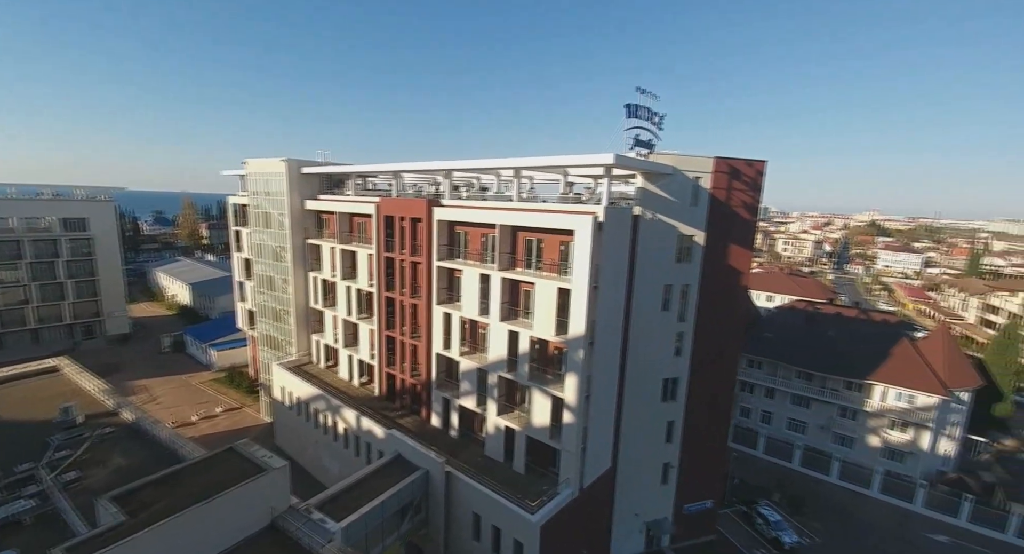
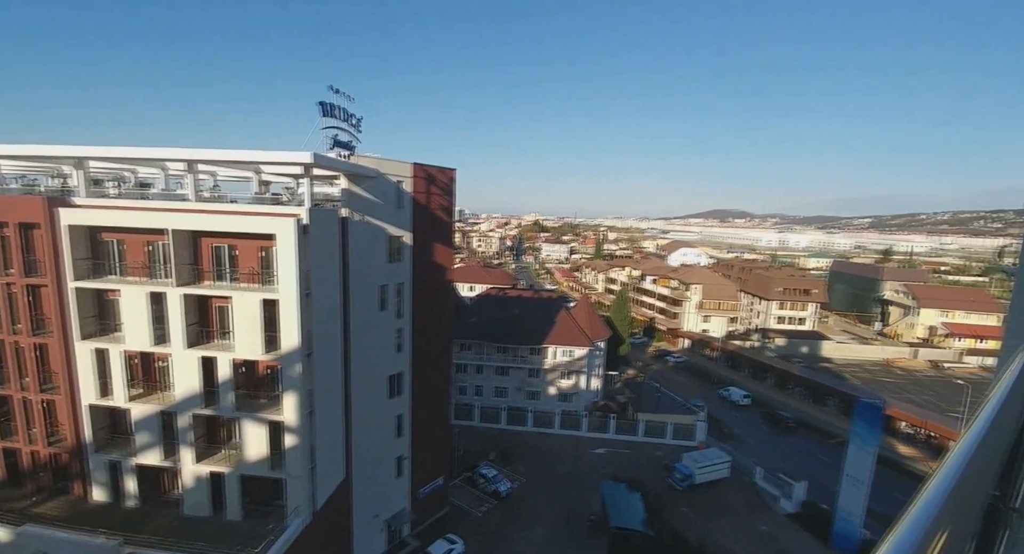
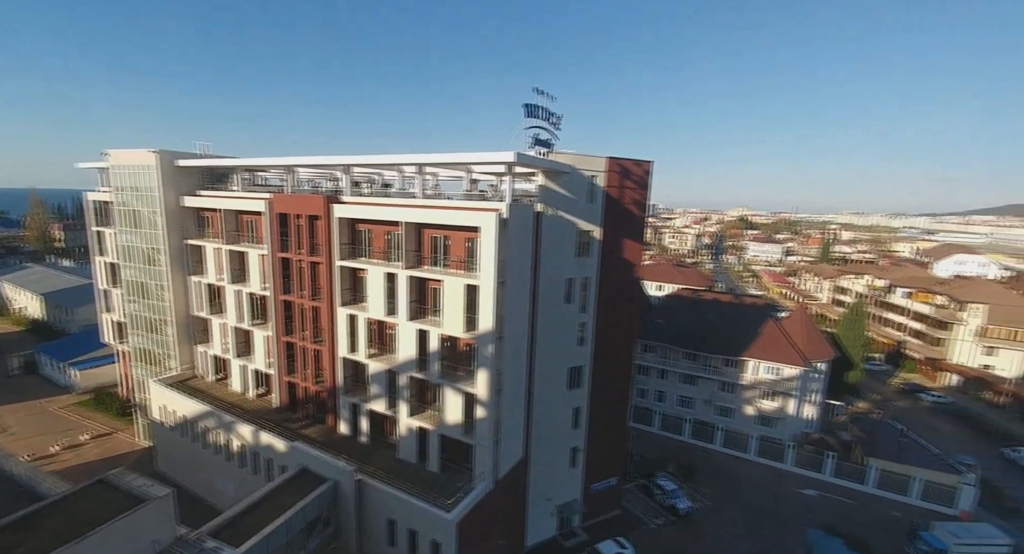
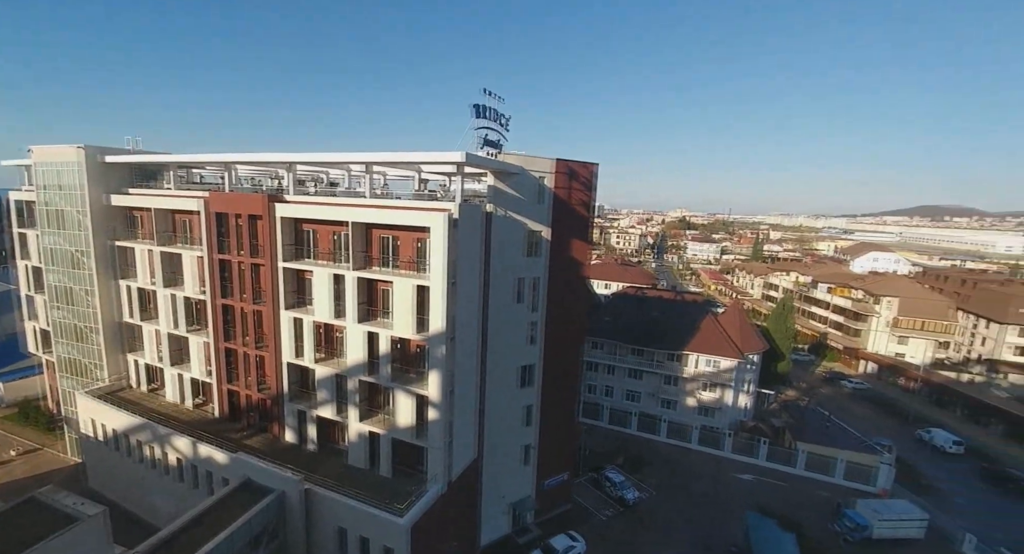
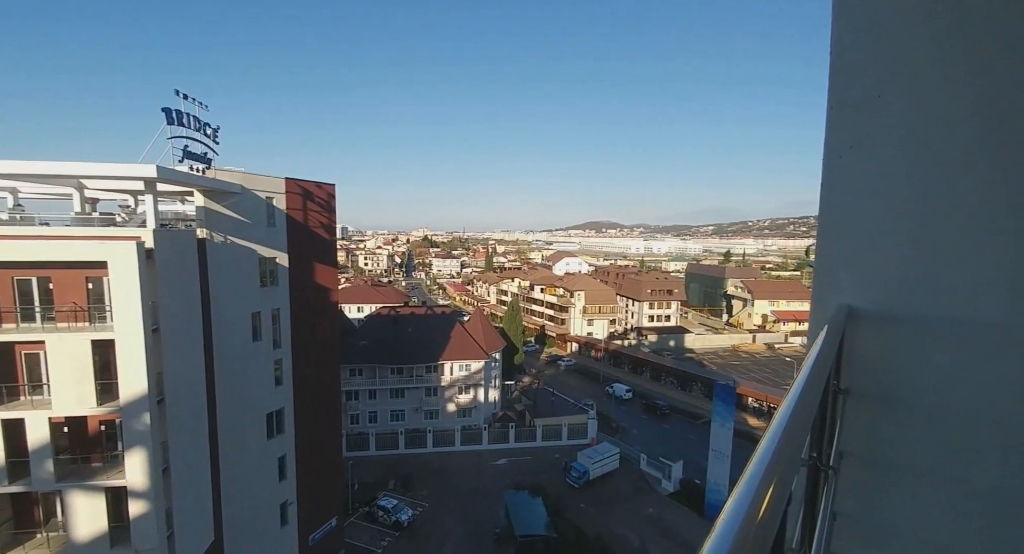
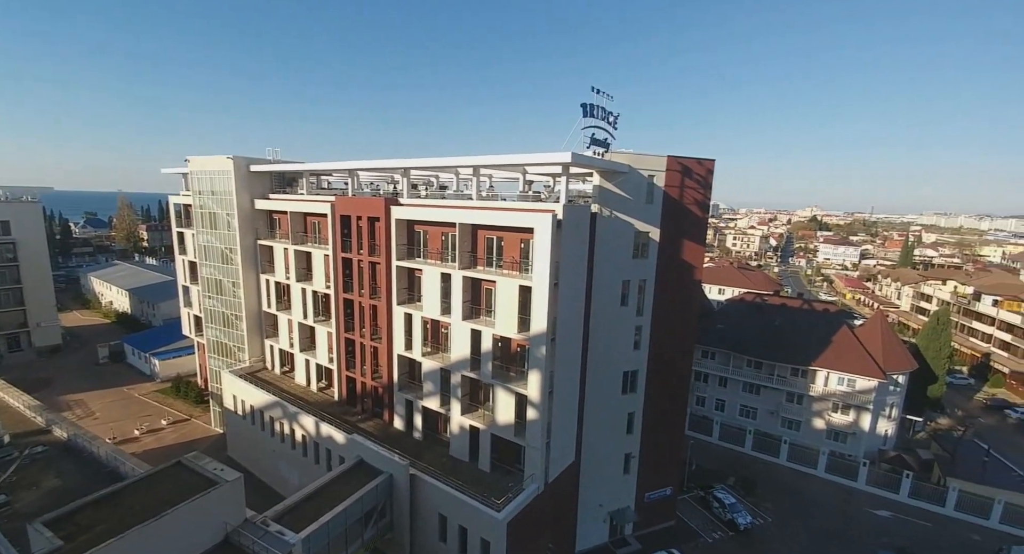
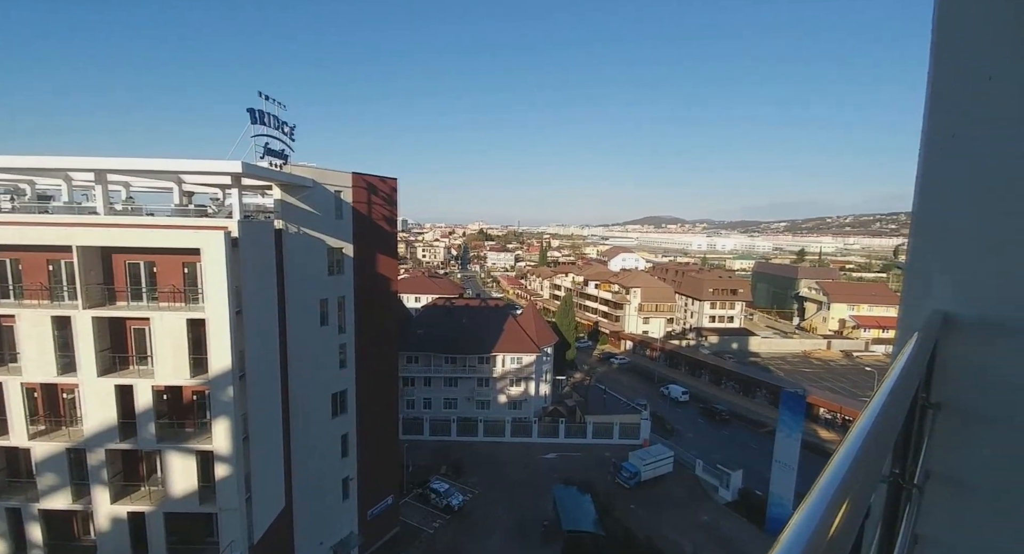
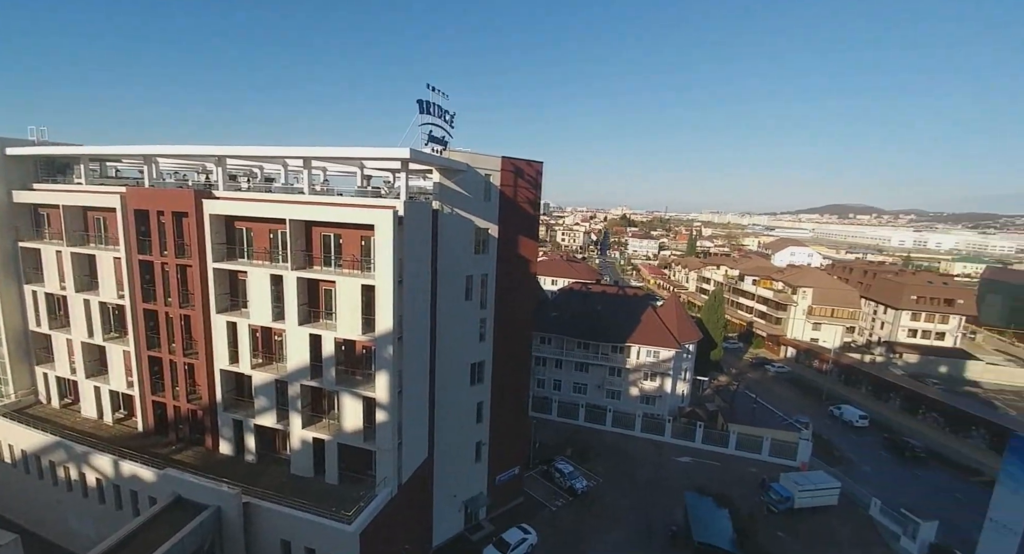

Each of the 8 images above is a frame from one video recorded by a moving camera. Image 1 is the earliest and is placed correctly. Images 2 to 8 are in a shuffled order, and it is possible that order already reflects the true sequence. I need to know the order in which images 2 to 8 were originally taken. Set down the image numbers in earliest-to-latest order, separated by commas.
6, 3, 4, 8, 2, 7, 5
